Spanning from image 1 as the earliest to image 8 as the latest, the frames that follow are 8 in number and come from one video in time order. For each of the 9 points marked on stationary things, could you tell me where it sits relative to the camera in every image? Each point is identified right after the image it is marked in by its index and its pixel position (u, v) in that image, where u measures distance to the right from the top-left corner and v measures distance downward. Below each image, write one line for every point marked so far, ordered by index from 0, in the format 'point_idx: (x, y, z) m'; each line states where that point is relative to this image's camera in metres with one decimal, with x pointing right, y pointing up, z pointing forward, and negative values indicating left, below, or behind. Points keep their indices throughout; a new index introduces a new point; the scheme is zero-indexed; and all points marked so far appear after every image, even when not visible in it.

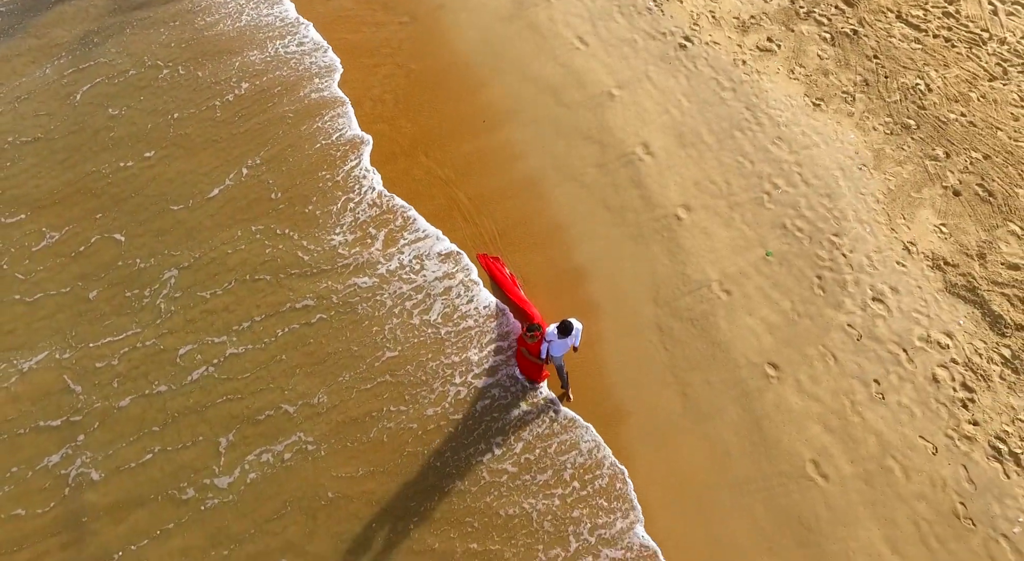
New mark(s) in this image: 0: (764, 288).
0: (+3.2, -0.2, +10.8) m
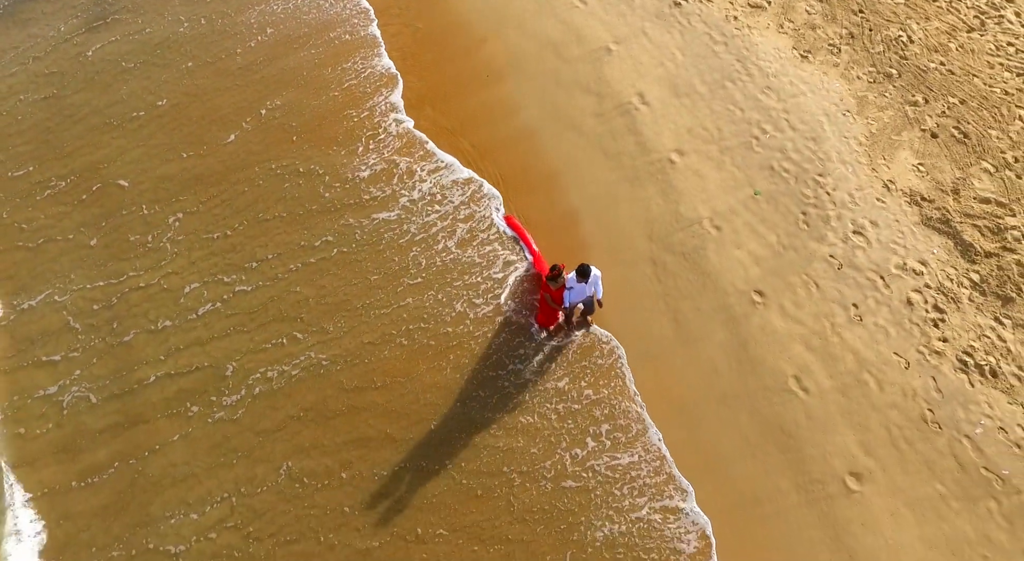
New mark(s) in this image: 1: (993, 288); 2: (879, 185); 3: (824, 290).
0: (+3.3, +0.7, +11.5) m
1: (+5.9, -0.1, +10.4) m
2: (+5.0, +1.3, +11.6) m
3: (+4.0, -0.2, +10.8) m
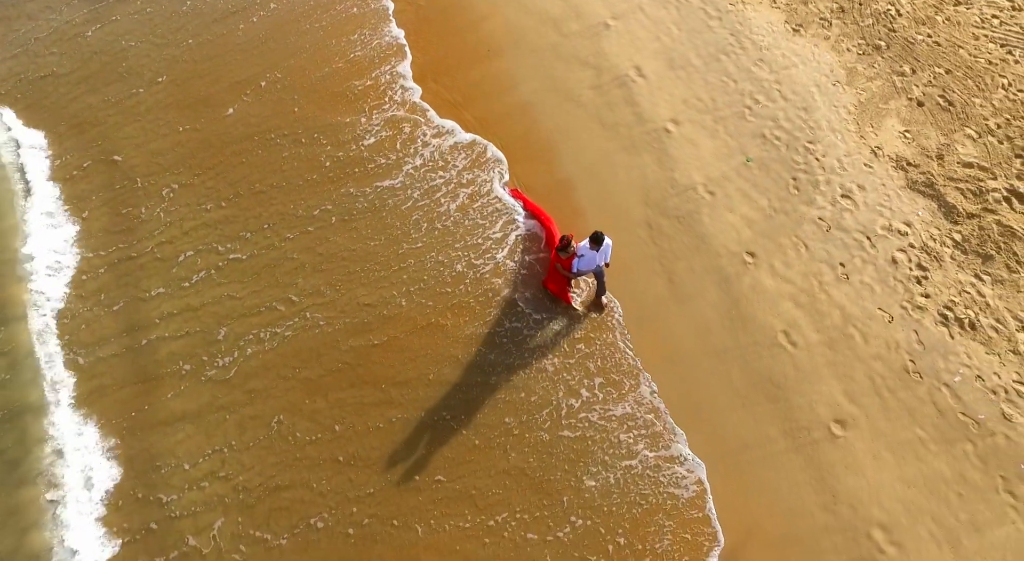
0: (+3.3, +1.2, +11.9) m
1: (+5.9, +0.4, +10.9) m
2: (+5.0, +1.8, +12.0) m
3: (+4.0, +0.4, +11.2) m
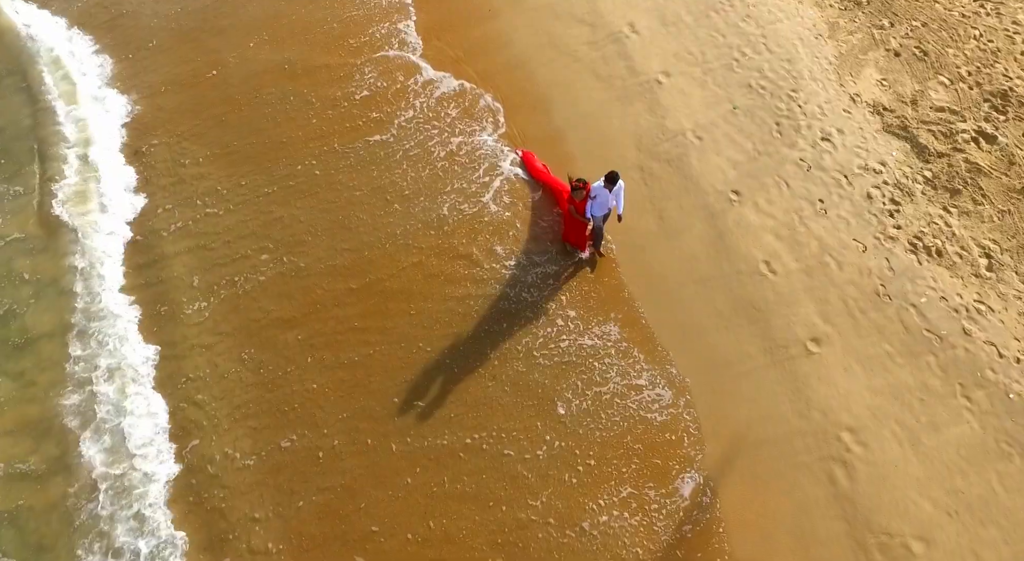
0: (+3.3, +2.2, +12.7) m
1: (+5.9, +1.3, +11.6) m
2: (+5.0, +2.7, +12.8) m
3: (+4.0, +1.3, +12.0) m
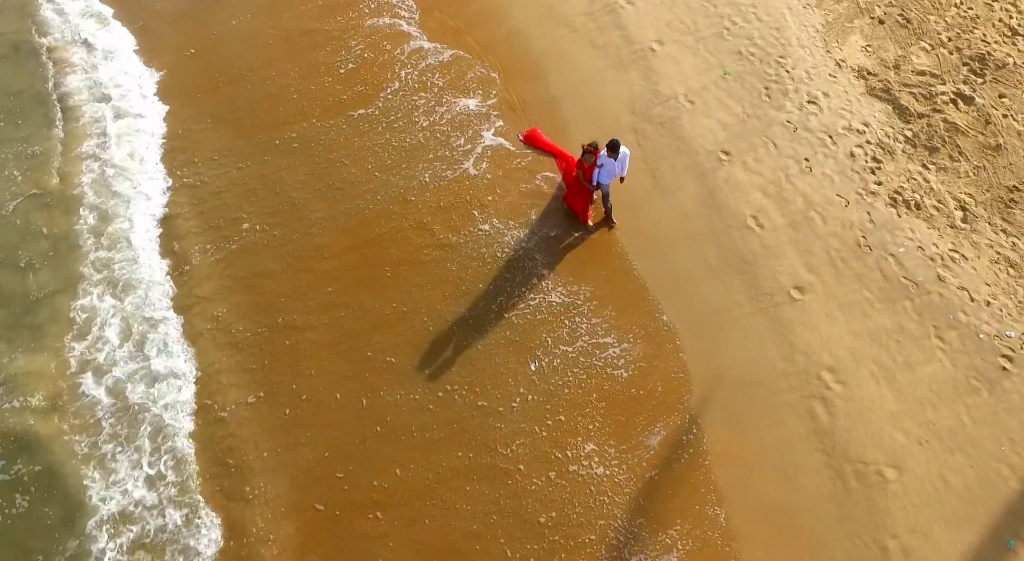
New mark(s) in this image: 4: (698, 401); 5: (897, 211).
0: (+3.3, +2.8, +13.3) m
1: (+5.9, +2.0, +12.2) m
2: (+5.0, +3.4, +13.4) m
3: (+4.0, +2.0, +12.6) m
4: (+2.4, -1.5, +10.9) m
5: (+5.3, +0.9, +11.7) m
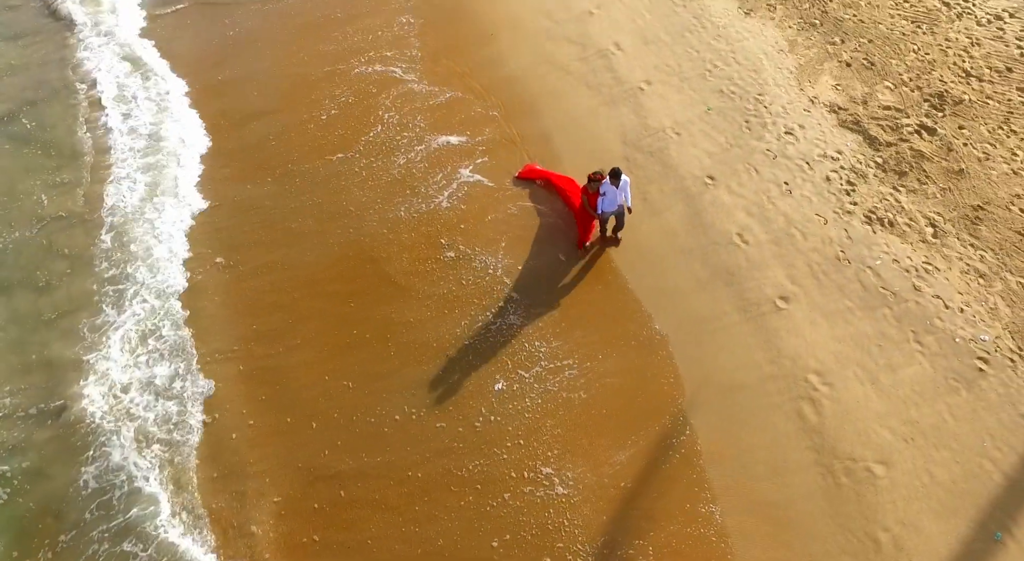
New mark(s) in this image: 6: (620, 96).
0: (+3.1, +2.5, +13.9) m
1: (+5.8, +1.7, +13.0) m
2: (+4.9, +3.0, +14.2) m
3: (+3.9, +1.7, +13.2) m
4: (+2.3, -1.6, +11.1) m
5: (+5.2, +0.7, +12.3) m
6: (+1.8, +3.2, +14.6) m
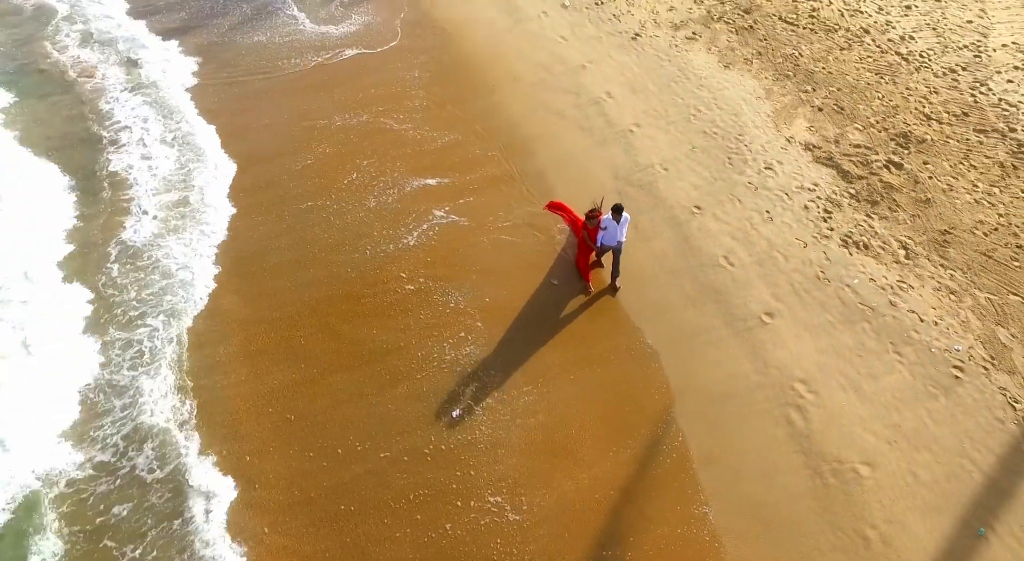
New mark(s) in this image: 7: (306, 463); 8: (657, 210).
0: (+3.0, +2.0, +14.7) m
1: (+5.7, +1.3, +13.7) m
2: (+4.7, +2.5, +15.0) m
3: (+3.8, +1.3, +13.9) m
4: (+2.2, -1.7, +11.5) m
5: (+5.1, +0.4, +12.9) m
6: (+1.6, +2.7, +15.3) m
7: (-2.7, -2.3, +11.1) m
8: (+2.3, +1.2, +14.0) m
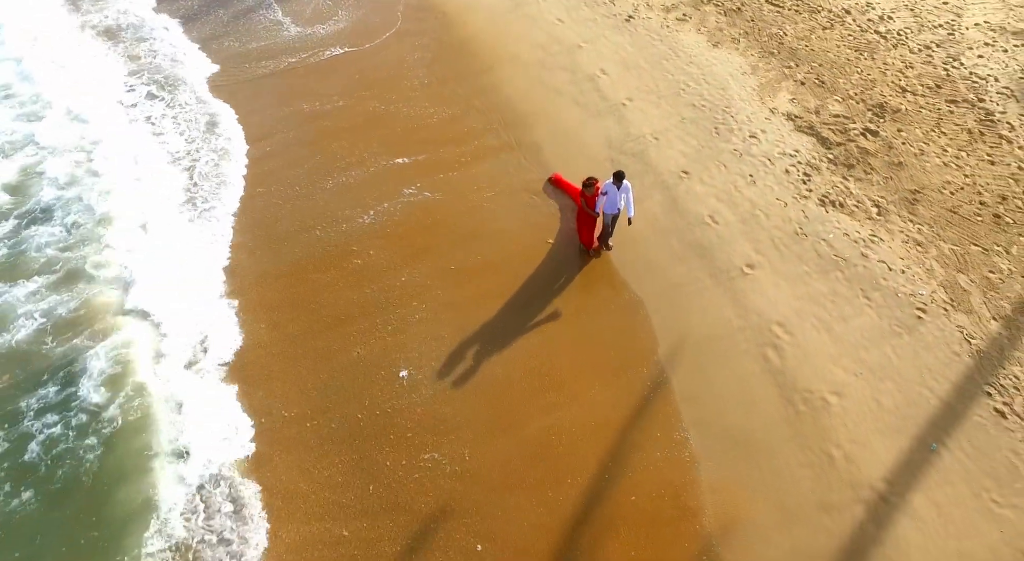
0: (+3.0, +2.8, +15.7) m
1: (+5.7, +2.1, +14.8) m
2: (+4.7, +3.2, +16.0) m
3: (+3.8, +2.0, +14.9) m
4: (+2.3, -1.0, +12.5) m
5: (+5.1, +1.1, +13.9) m
6: (+1.6, +3.5, +16.3) m
7: (-2.7, -1.6, +12.1) m
8: (+2.3, +1.9, +15.0) m
